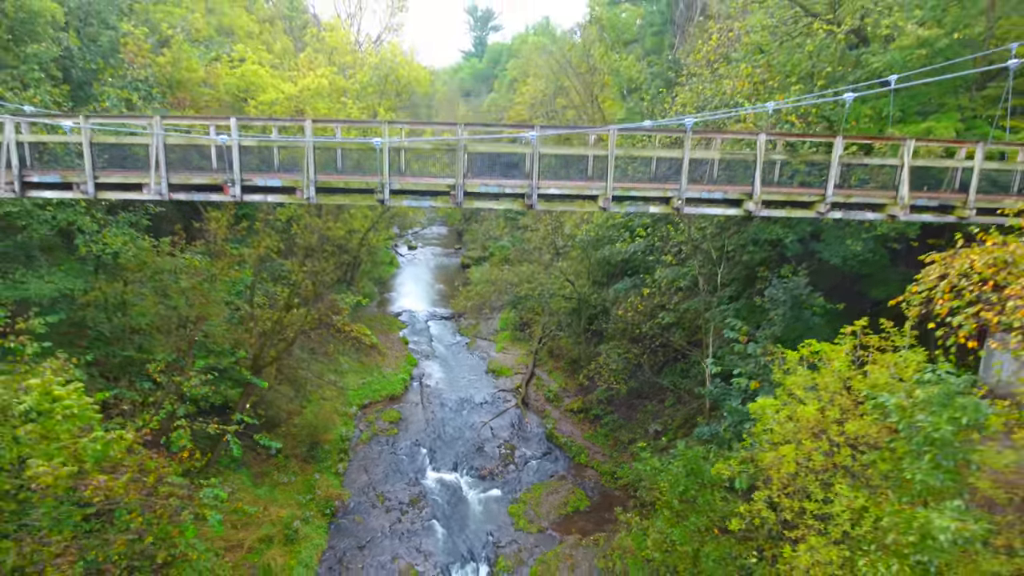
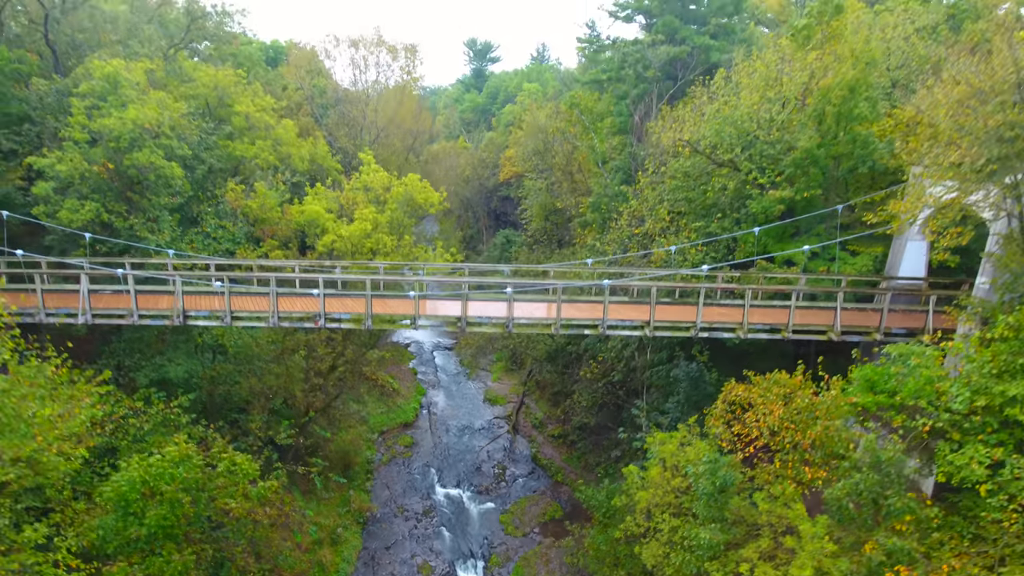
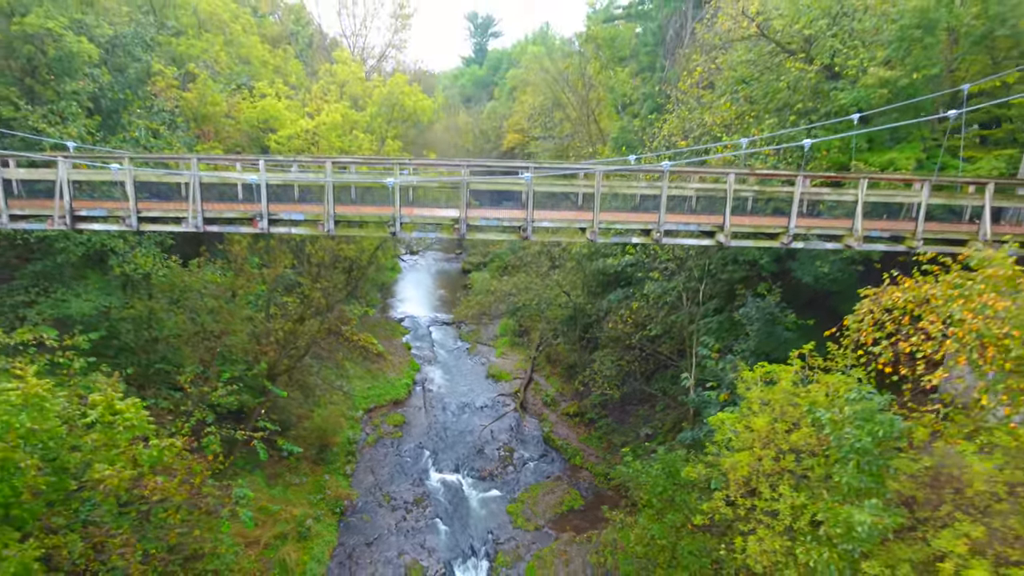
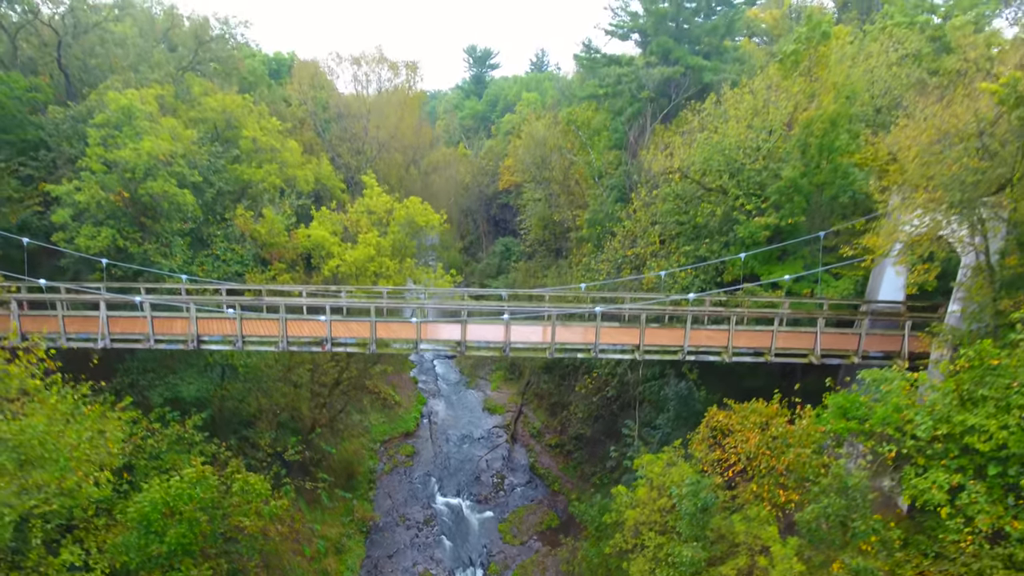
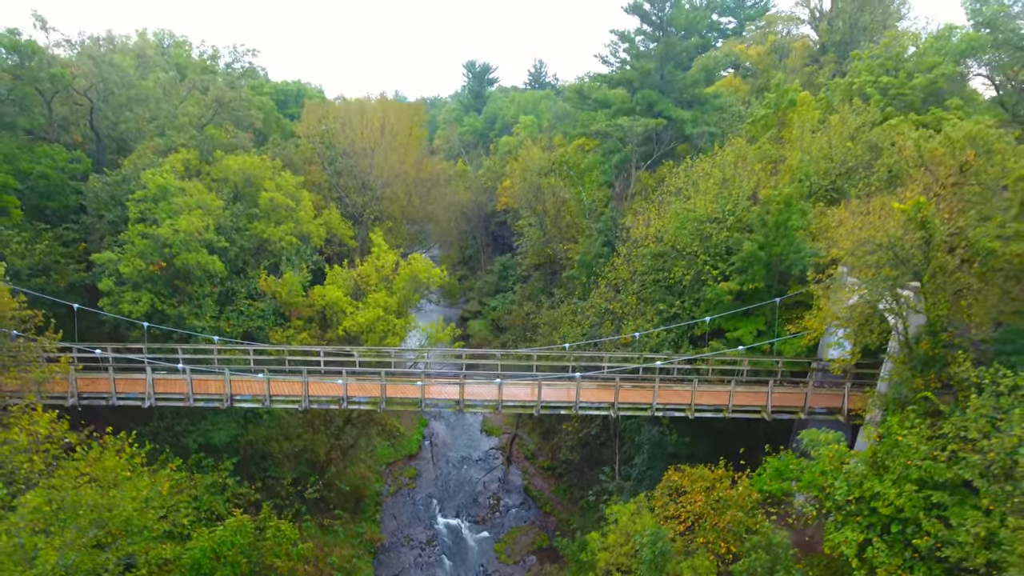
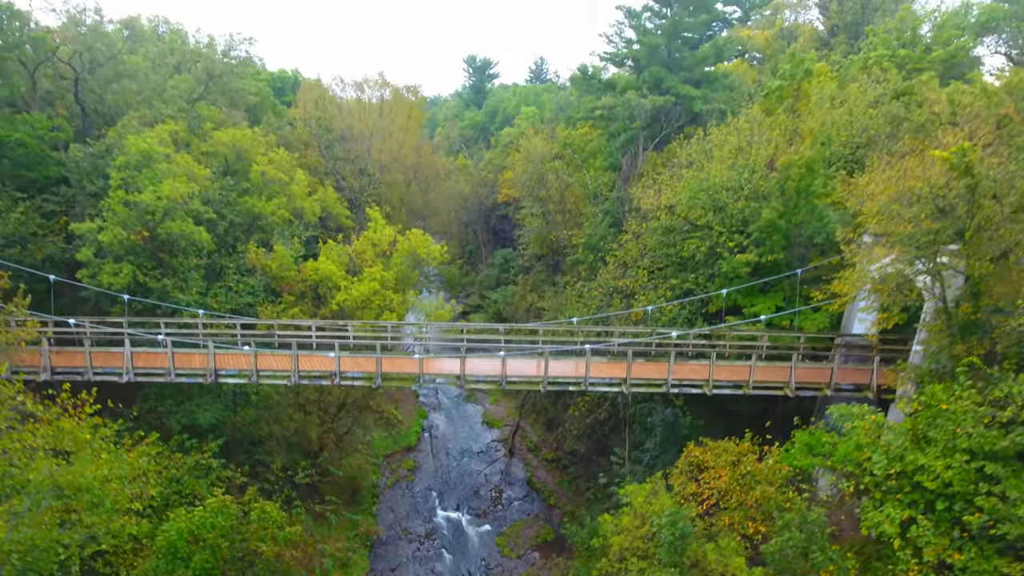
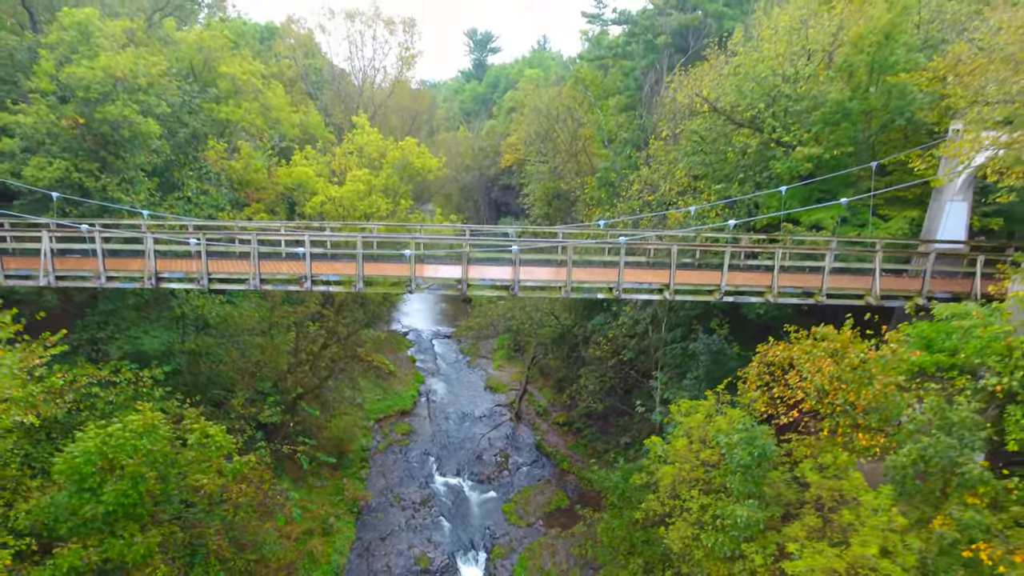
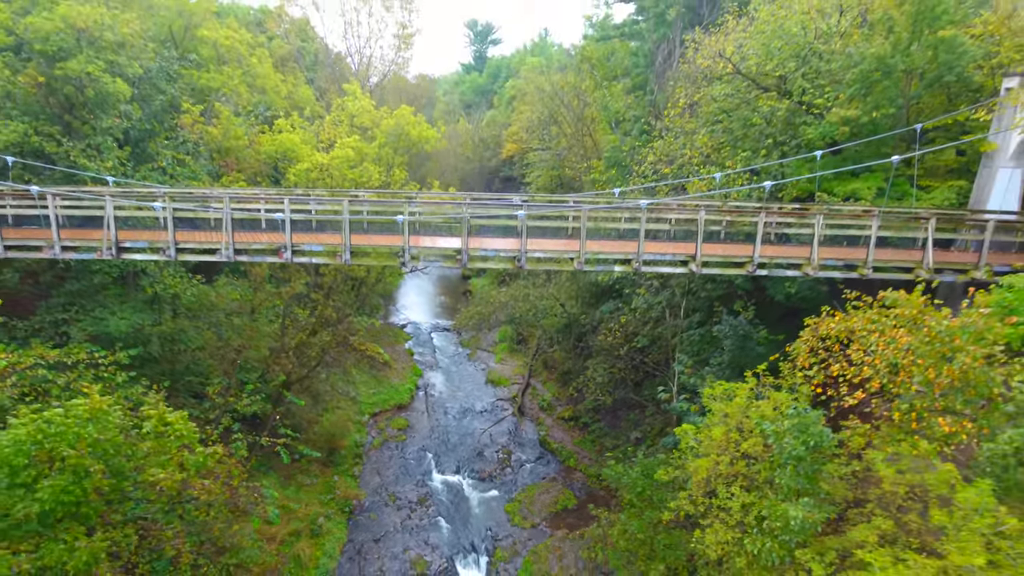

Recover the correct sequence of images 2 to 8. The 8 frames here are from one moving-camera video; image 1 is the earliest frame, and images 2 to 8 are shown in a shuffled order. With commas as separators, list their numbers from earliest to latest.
3, 8, 7, 2, 4, 6, 5
